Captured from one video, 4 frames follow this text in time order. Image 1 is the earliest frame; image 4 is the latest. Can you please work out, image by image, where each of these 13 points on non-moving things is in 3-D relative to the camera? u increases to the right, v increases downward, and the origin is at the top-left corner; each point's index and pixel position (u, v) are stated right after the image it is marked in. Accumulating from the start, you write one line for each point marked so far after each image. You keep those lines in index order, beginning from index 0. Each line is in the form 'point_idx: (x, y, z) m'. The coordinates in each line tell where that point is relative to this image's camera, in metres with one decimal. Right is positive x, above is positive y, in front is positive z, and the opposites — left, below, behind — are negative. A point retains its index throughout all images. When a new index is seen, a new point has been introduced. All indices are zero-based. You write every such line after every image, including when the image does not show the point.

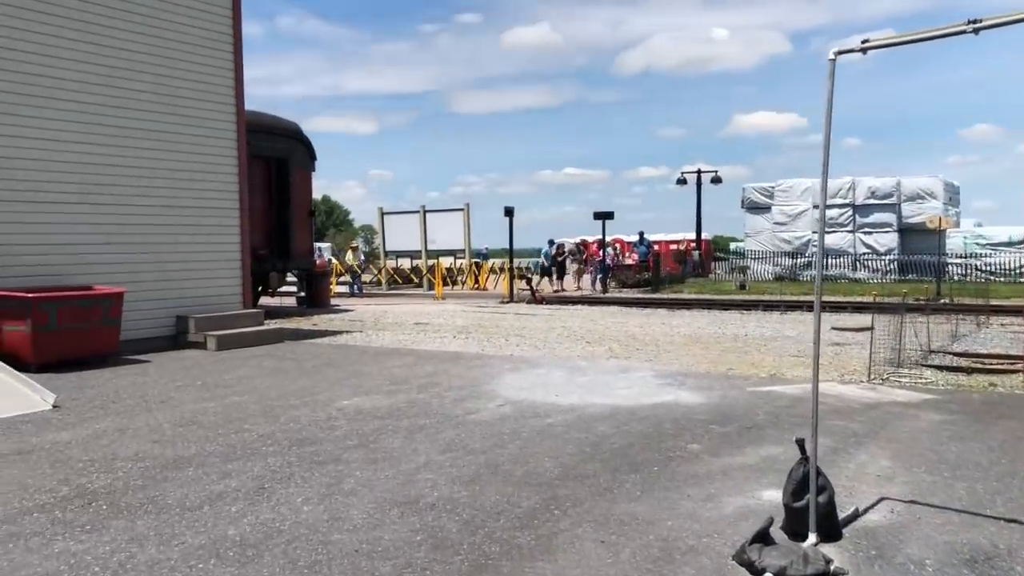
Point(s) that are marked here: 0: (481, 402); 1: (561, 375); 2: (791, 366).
0: (-0.3, -1.1, +9.1) m
1: (+0.6, -1.0, +10.8) m
2: (+3.5, -1.0, +11.9) m
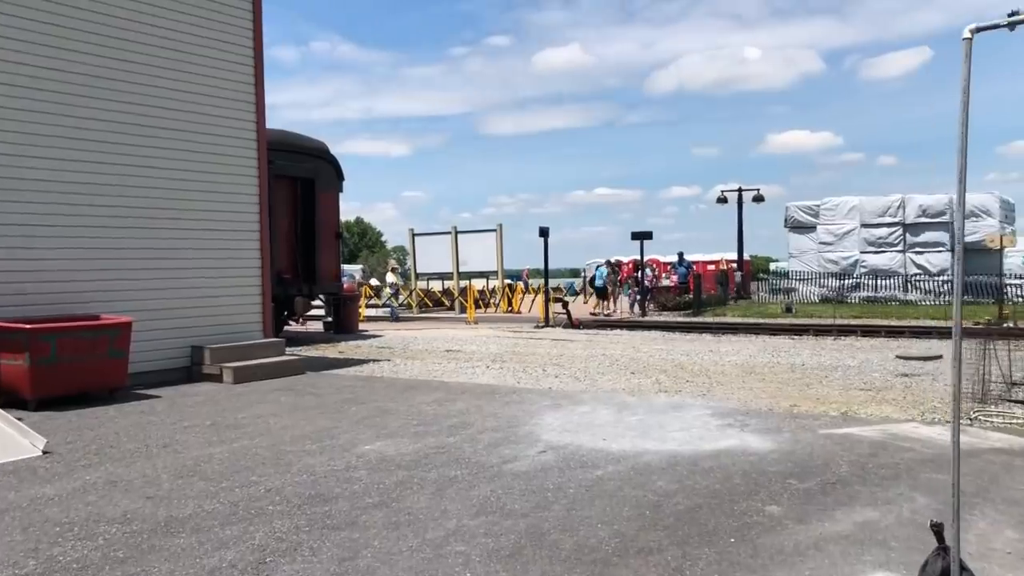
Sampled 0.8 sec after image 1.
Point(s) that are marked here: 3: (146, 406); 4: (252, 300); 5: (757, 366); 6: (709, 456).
0: (+0.1, -1.4, +8.0) m
1: (+1.0, -1.3, +9.7) m
2: (+4.0, -1.3, +10.7) m
3: (-4.0, -1.3, +10.3) m
4: (-3.8, -0.2, +13.8) m
5: (+3.7, -1.2, +14.2) m
6: (+1.6, -1.4, +7.7) m
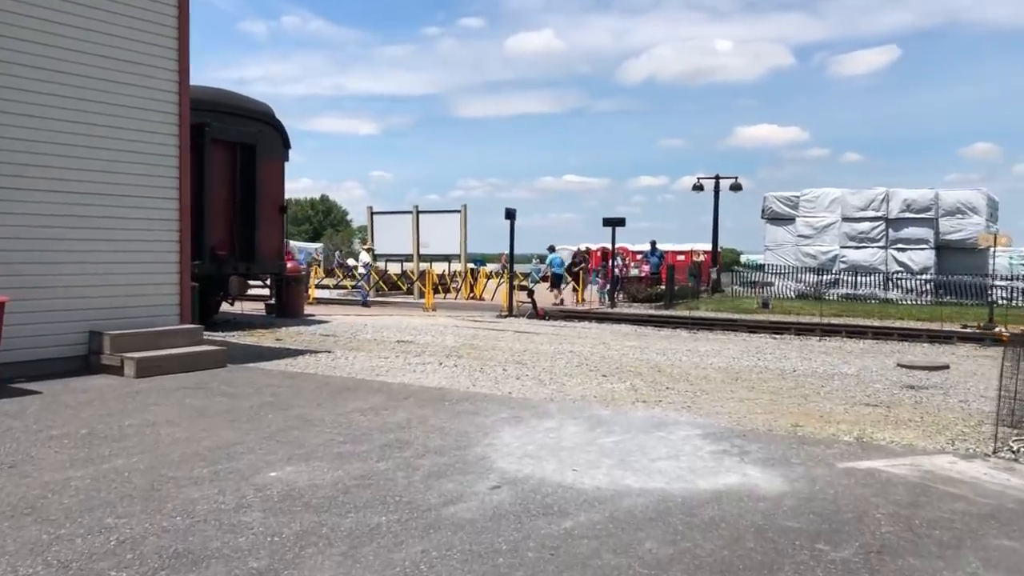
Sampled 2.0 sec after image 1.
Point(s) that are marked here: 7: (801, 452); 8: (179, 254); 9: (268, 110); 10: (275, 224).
0: (-0.3, -1.3, +6.3) m
1: (+0.6, -1.2, +8.0) m
2: (+3.5, -1.3, +9.1) m
3: (-4.4, -1.1, +8.5) m
4: (-4.4, +0.1, +11.9) m
5: (+3.1, -1.1, +12.7) m
6: (+1.2, -1.3, +6.0) m
7: (+2.3, -1.3, +7.5) m
8: (-4.3, +0.4, +12.1) m
9: (-4.6, +3.4, +17.8) m
10: (-4.6, +1.2, +18.2) m
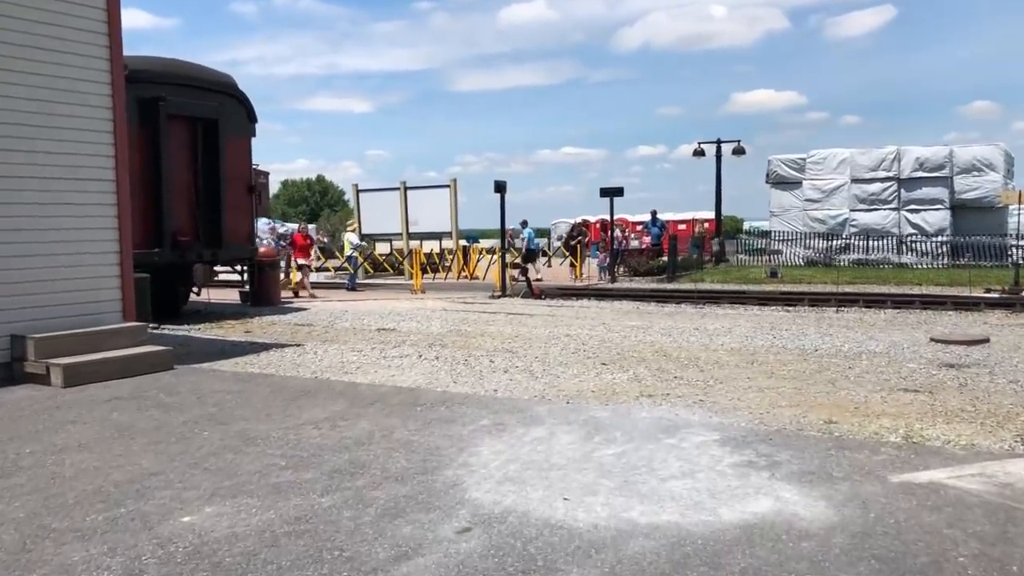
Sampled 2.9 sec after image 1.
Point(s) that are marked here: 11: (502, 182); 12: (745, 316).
0: (-0.4, -1.2, +5.0) m
1: (+0.4, -1.1, +6.7) m
2: (+3.4, -1.0, +7.8) m
3: (-4.6, -1.1, +7.1) m
4: (-4.5, +0.2, +10.6) m
5: (+3.0, -0.8, +11.3) m
6: (+1.1, -1.2, +4.7) m
7: (+2.2, -1.1, +6.2) m
8: (-4.4, +0.5, +10.8) m
9: (-4.9, +3.6, +16.3) m
10: (-4.8, +1.5, +16.8) m
11: (-0.2, +2.2, +19.7) m
12: (+3.9, -0.5, +15.9) m
